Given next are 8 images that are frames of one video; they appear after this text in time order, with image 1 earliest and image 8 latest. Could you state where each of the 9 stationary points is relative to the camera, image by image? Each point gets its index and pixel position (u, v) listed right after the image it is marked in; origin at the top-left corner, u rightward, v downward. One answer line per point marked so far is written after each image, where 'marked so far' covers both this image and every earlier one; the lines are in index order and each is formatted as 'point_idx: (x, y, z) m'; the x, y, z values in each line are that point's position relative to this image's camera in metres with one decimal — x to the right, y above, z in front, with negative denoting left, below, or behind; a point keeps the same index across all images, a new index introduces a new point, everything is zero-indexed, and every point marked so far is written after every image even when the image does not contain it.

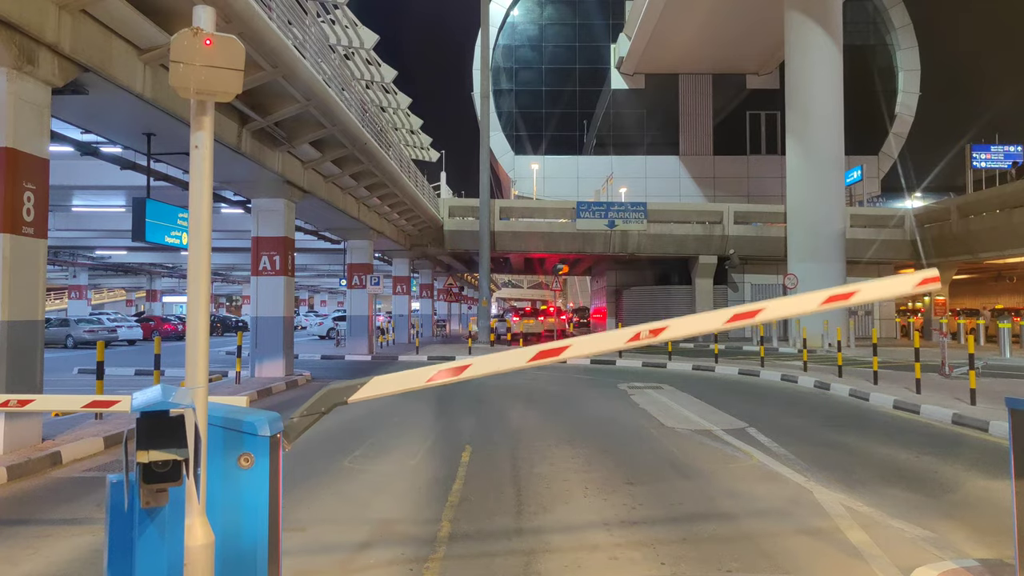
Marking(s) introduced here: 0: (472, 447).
0: (-0.4, -1.4, +7.7) m
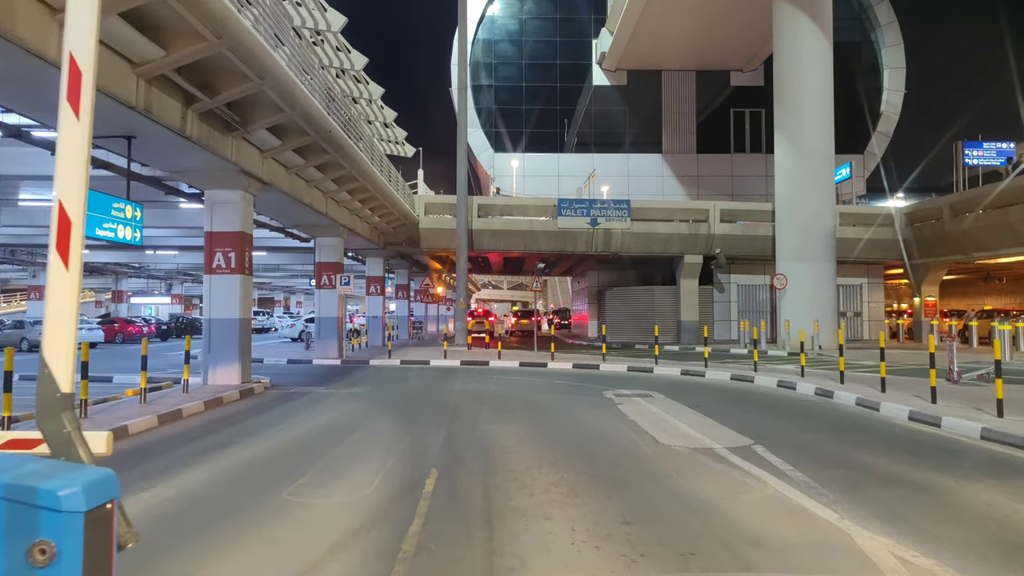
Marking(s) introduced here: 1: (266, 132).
0: (-0.6, -1.4, +6.6) m
1: (-3.7, +2.3, +12.8) m
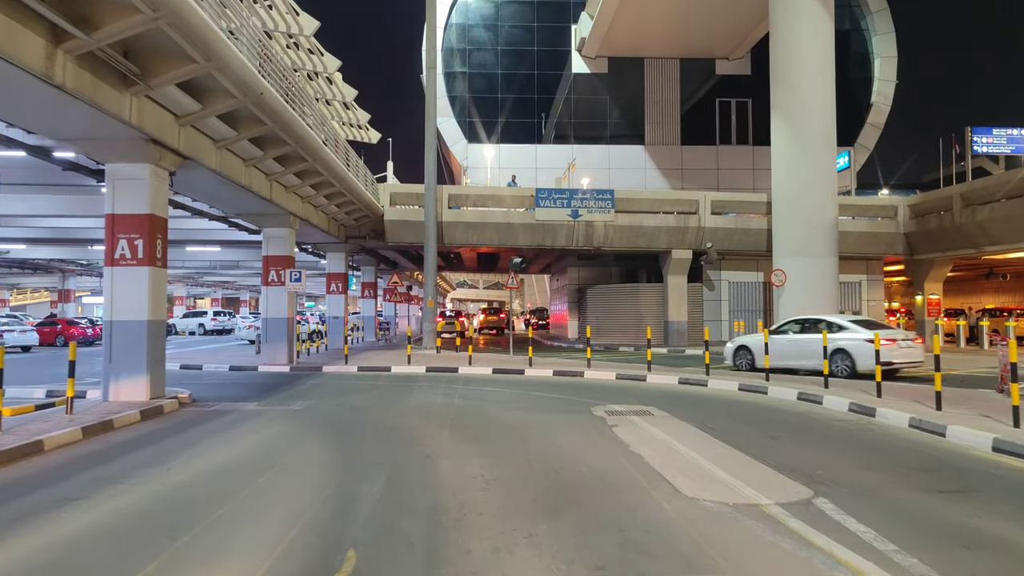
0: (-0.8, -1.4, +4.3) m
1: (-4.0, +2.4, +10.4) m
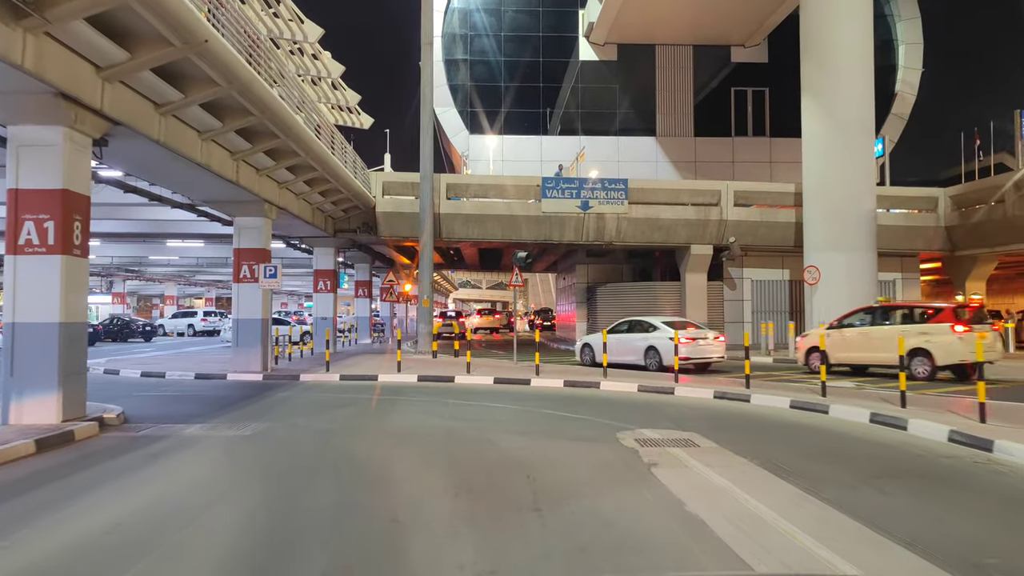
0: (-0.8, -1.3, +2.1) m
1: (-4.0, +2.4, +8.2) m
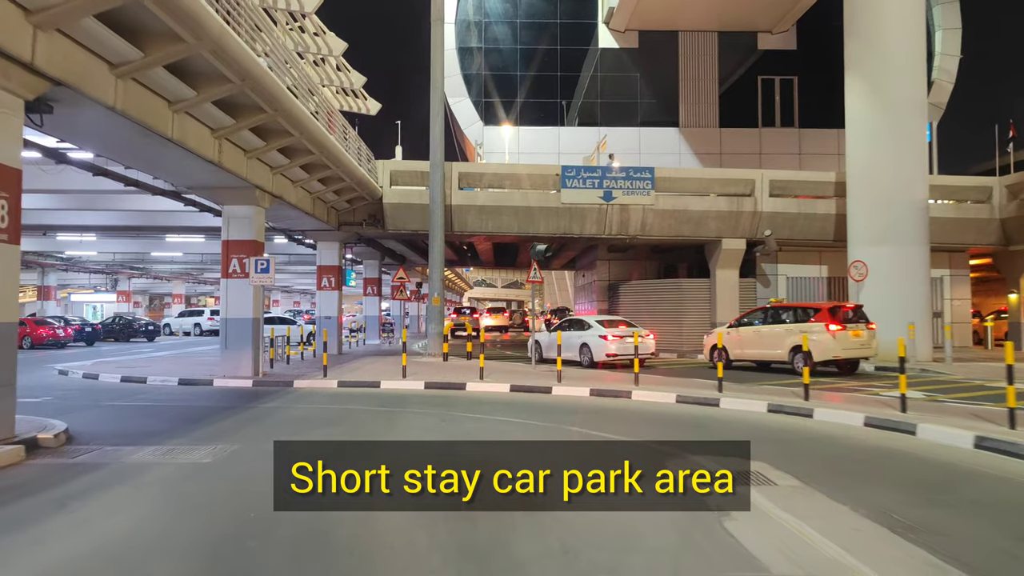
0: (-0.7, -1.2, +0.4) m
1: (-3.8, +2.5, +6.6) m
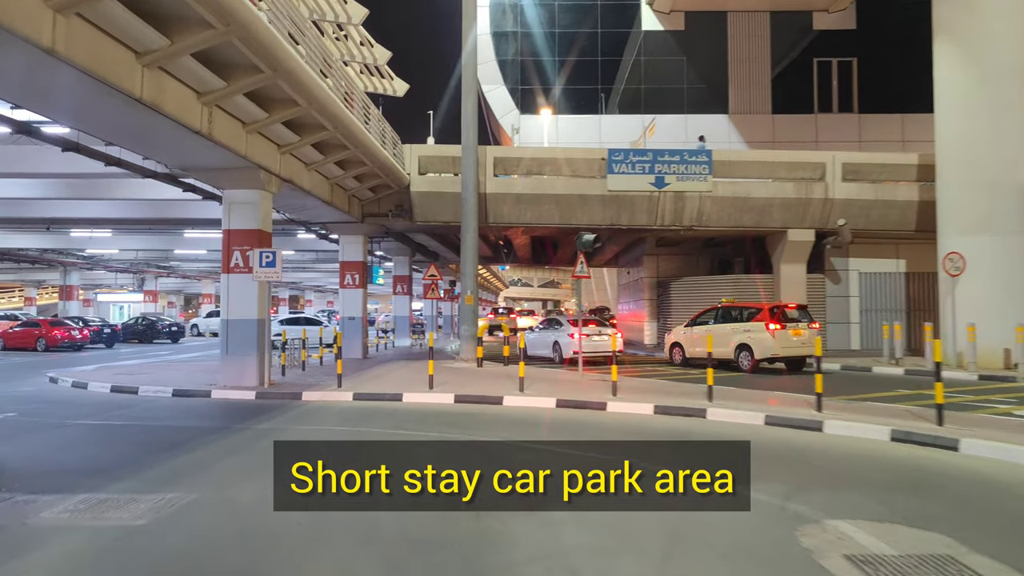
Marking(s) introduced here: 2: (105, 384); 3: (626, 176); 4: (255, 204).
0: (-0.6, -1.2, -1.7) m
1: (-3.5, +2.6, +4.6) m
2: (-6.5, -1.5, +13.8) m
3: (+2.6, +2.5, +19.4) m
4: (-3.9, +1.3, +13.0) m
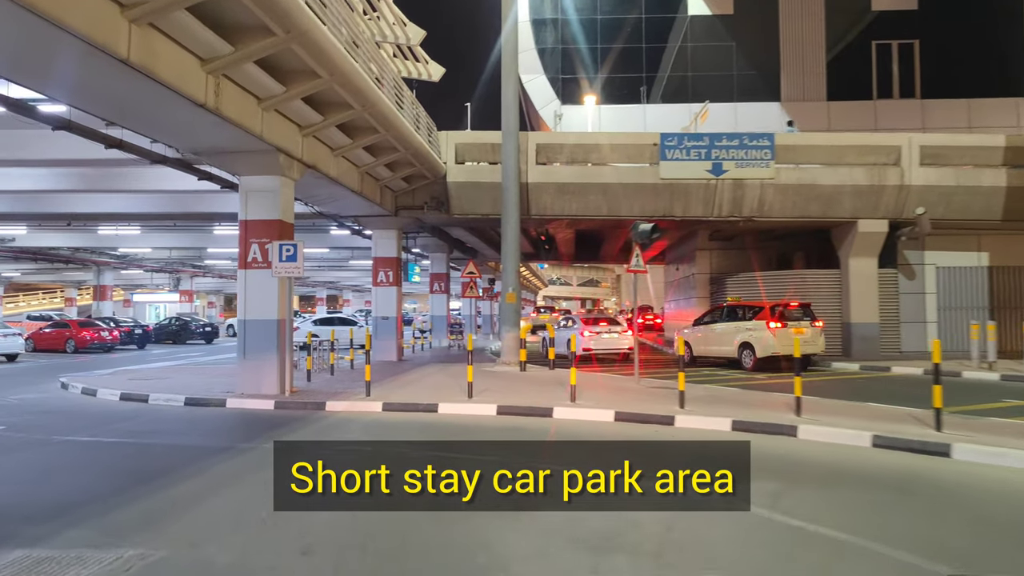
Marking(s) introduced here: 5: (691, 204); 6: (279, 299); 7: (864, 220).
0: (-0.6, -1.2, -3.1) m
1: (-3.2, +2.6, +3.3) m
2: (-5.8, -1.5, +12.6) m
3: (+3.5, +2.6, +17.8) m
4: (-3.2, +1.3, +11.7) m
5: (+3.9, +1.8, +18.6) m
6: (-3.2, -0.1, +11.8) m
7: (+7.6, +1.5, +18.5) m
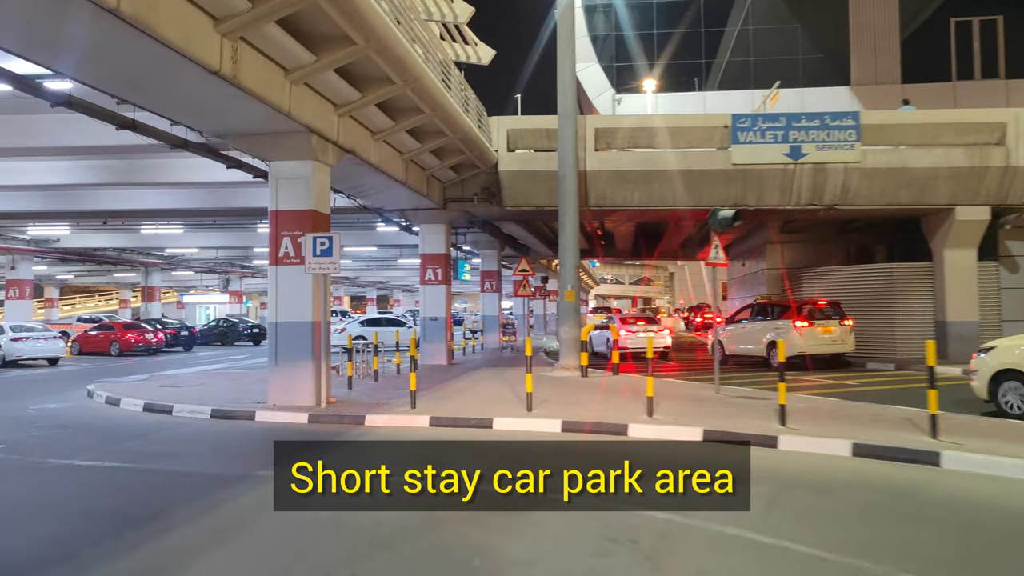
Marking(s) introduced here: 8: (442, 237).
0: (-0.7, -1.1, -4.4) m
1: (-3.0, +2.6, +2.1) m
2: (-5.0, -1.5, +11.5) m
3: (+4.6, +2.7, +16.2) m
4: (-2.5, +1.3, +10.4) m
5: (+5.0, +1.9, +16.9) m
6: (-2.4, -0.1, +10.5) m
7: (+8.7, +1.6, +16.6) m
8: (-1.6, +1.1, +19.2) m
